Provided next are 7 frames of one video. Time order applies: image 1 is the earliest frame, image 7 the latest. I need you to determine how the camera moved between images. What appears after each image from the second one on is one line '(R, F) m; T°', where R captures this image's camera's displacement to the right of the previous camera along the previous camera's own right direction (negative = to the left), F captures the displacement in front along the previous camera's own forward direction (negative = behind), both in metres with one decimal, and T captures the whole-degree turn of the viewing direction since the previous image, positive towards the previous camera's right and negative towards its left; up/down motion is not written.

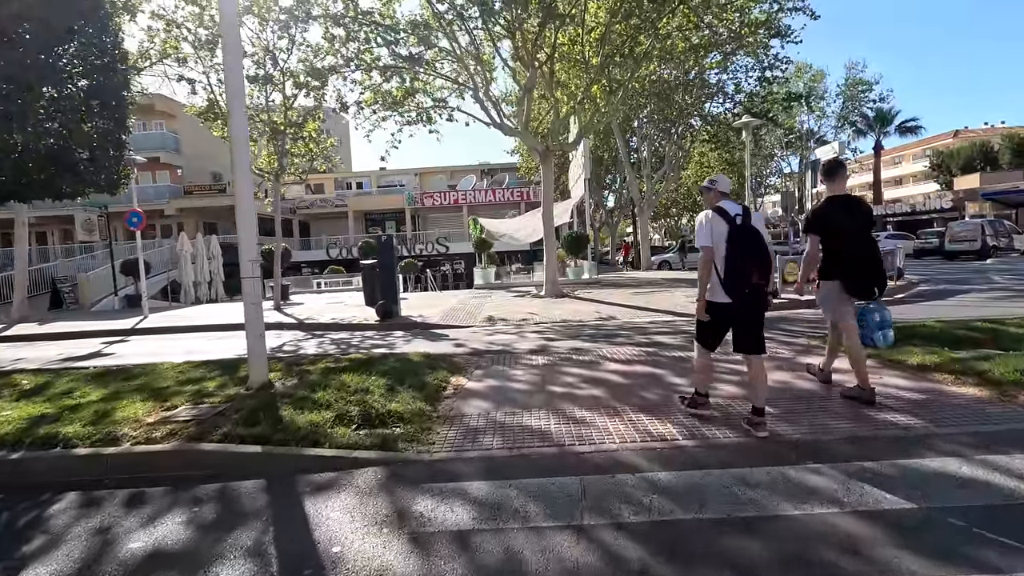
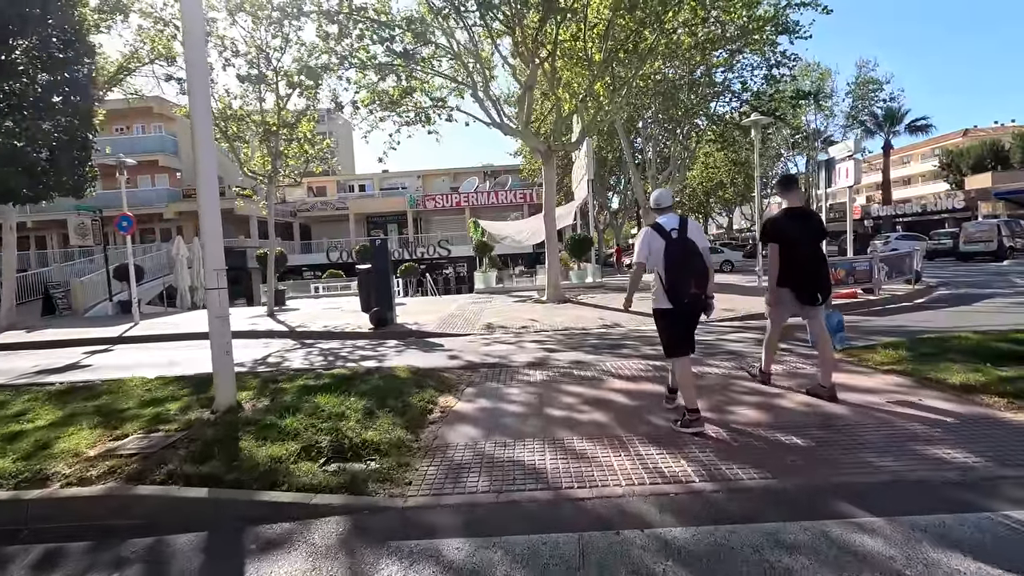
(+0.1, +0.6) m; 0°
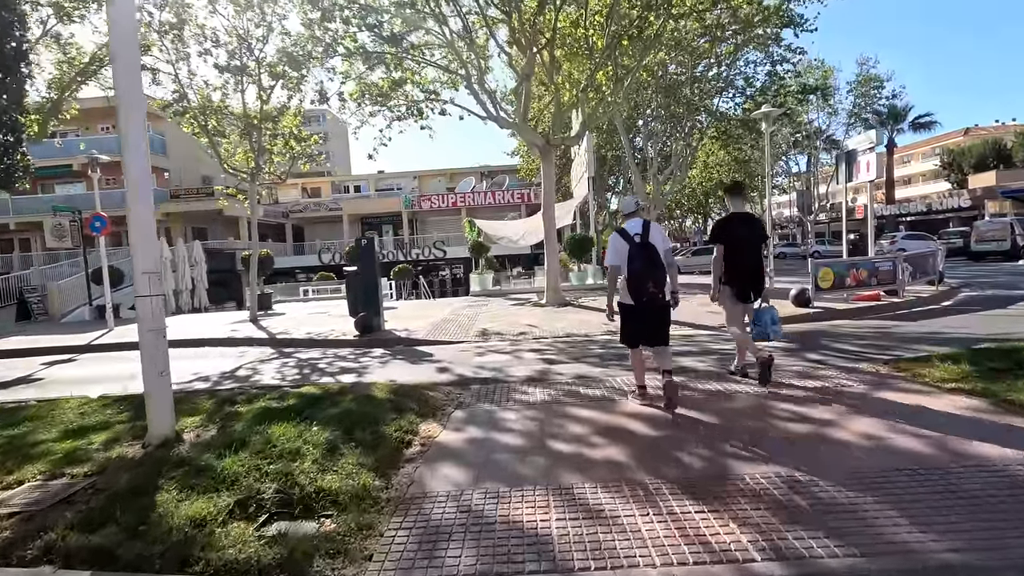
(0.0, +0.9) m; 0°
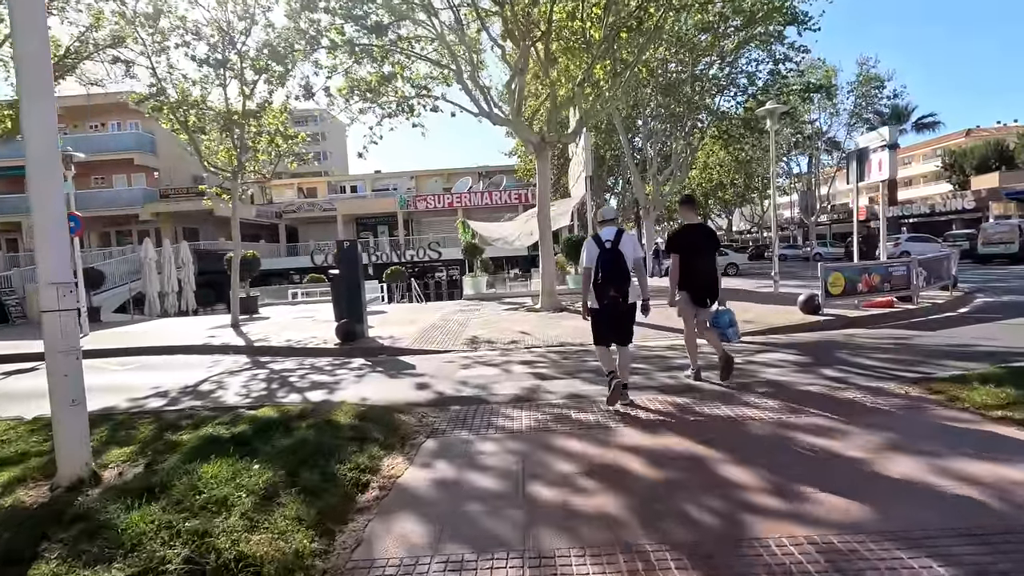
(+0.2, +0.7) m; 0°
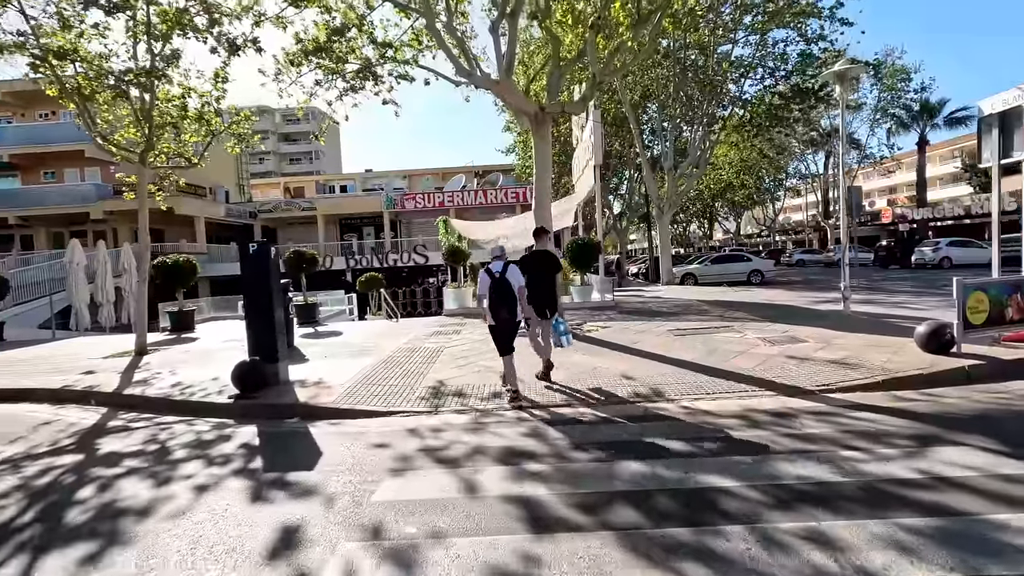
(+0.2, +3.5) m; 0°
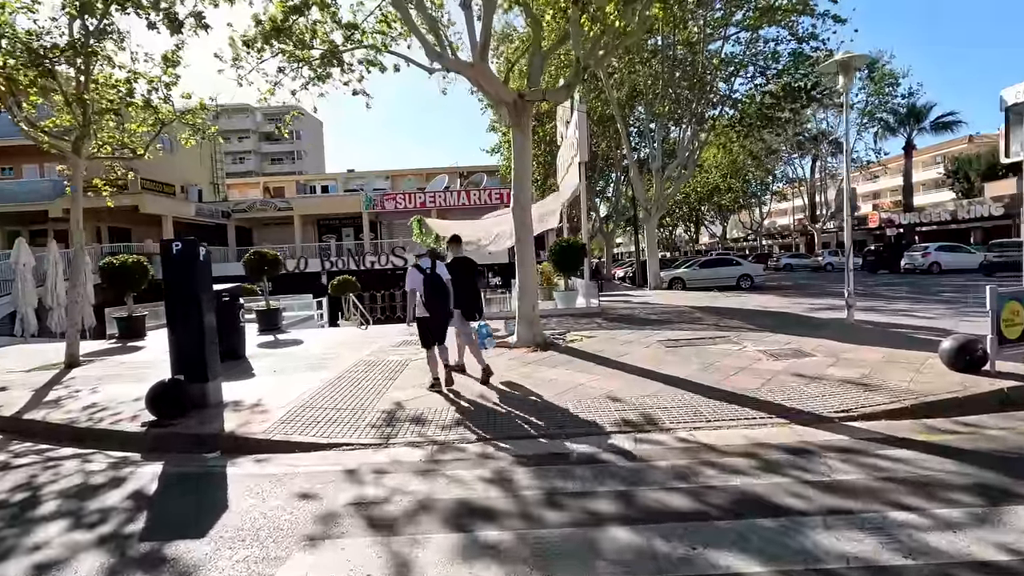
(+0.2, +1.0) m; +1°
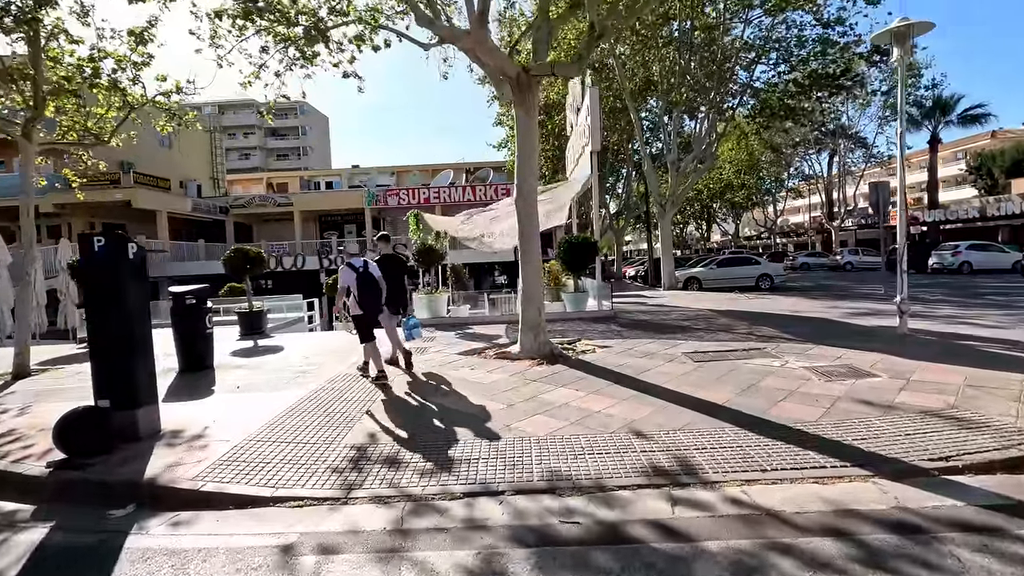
(+0.1, +1.3) m; -1°
